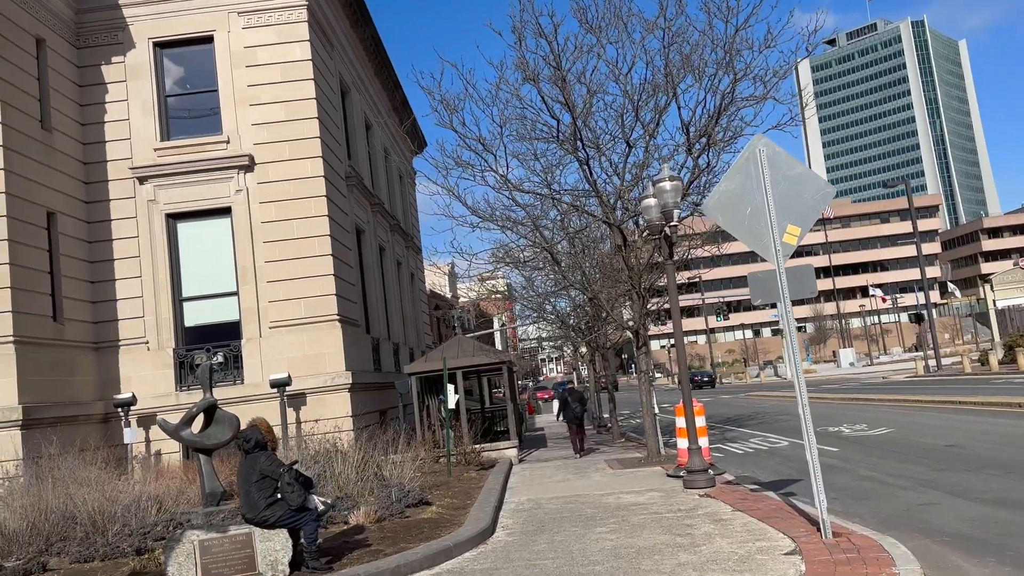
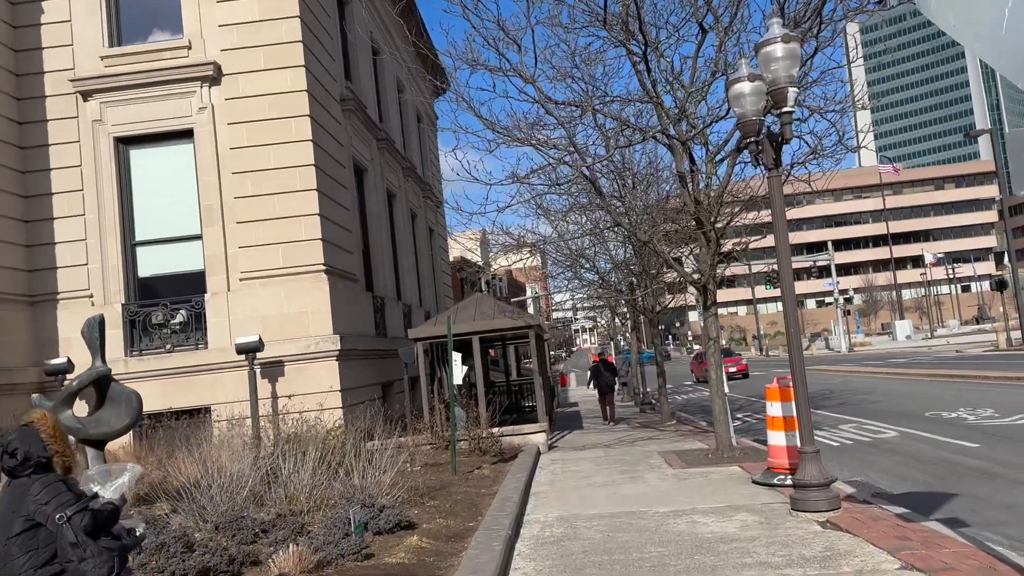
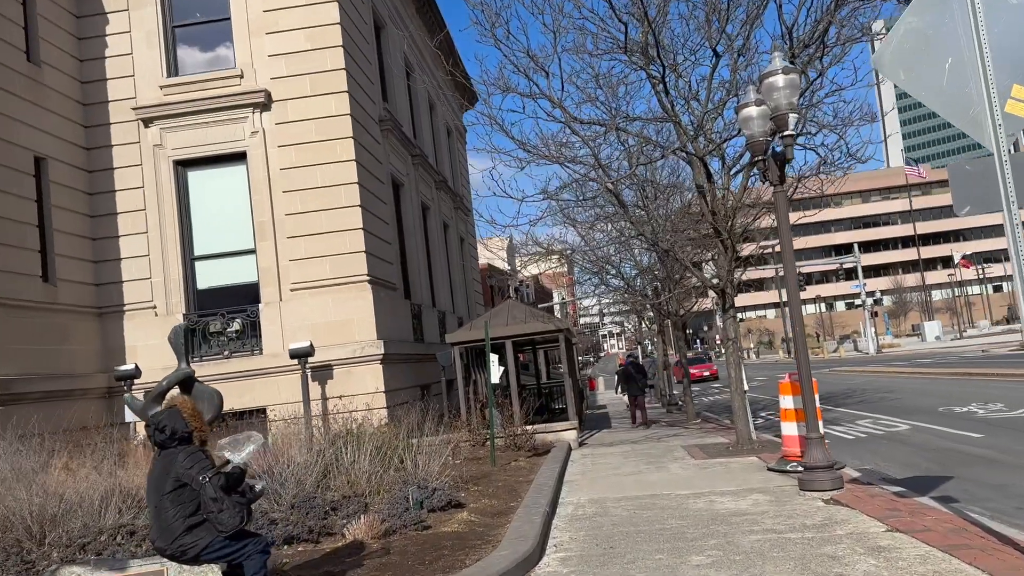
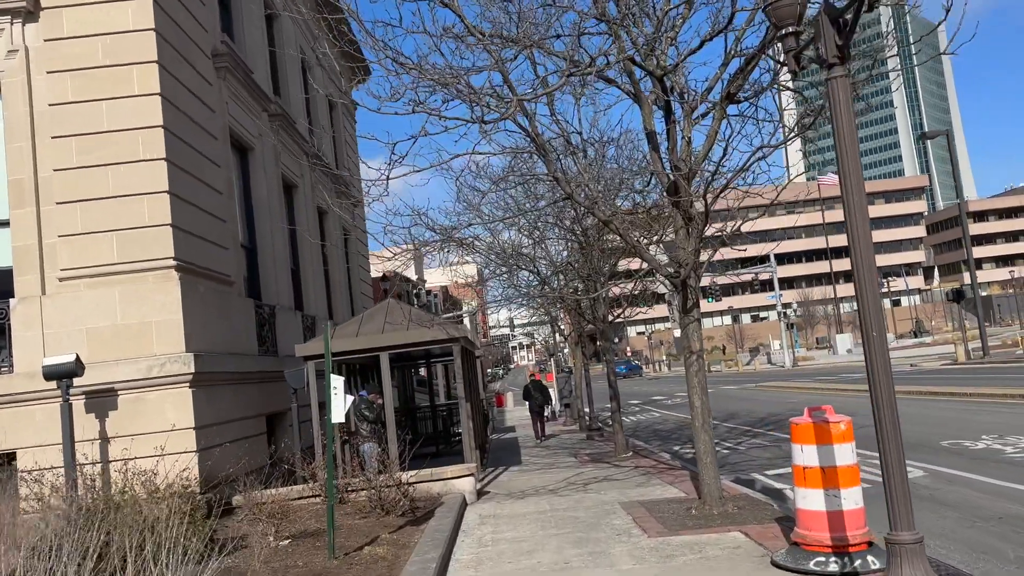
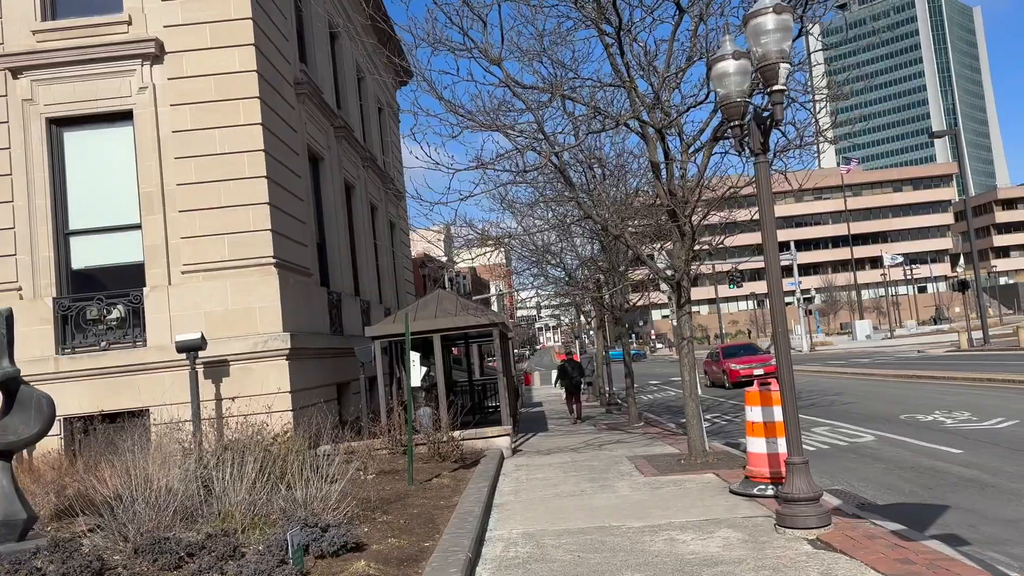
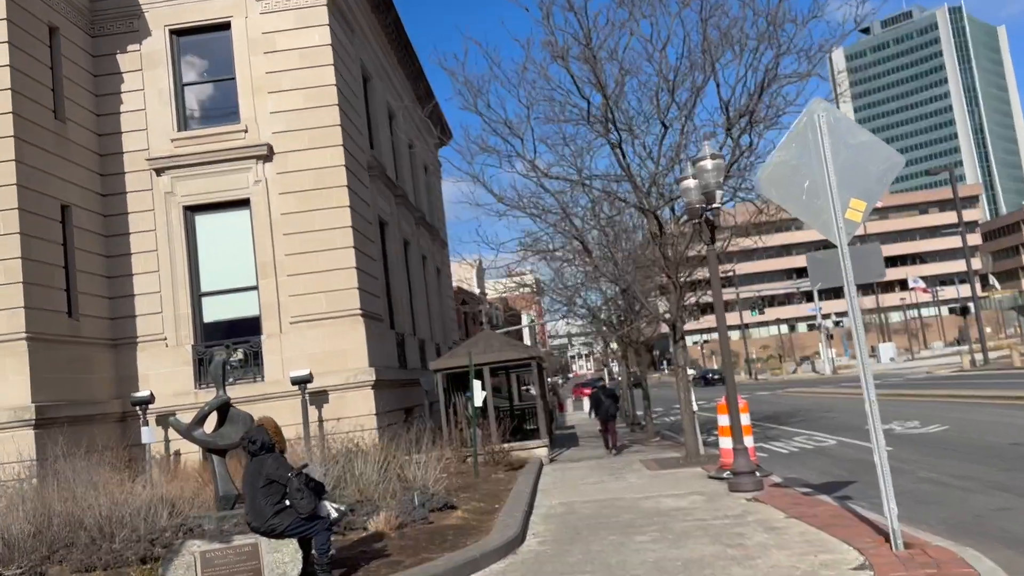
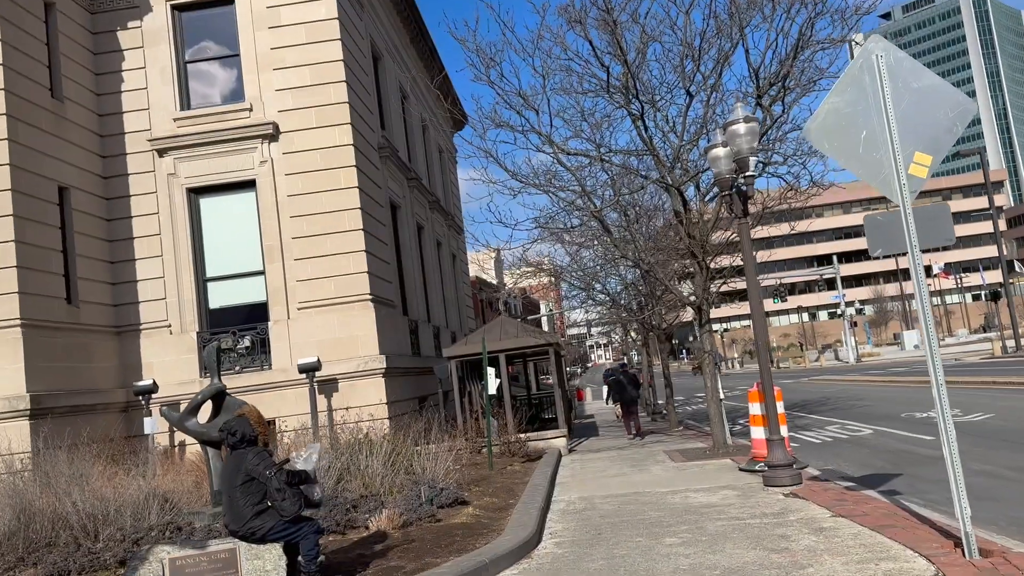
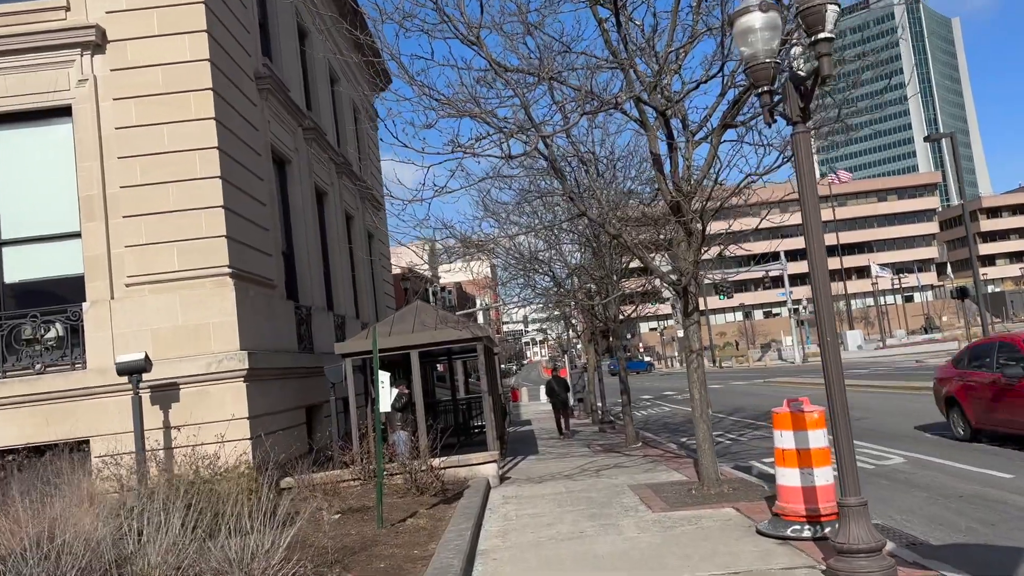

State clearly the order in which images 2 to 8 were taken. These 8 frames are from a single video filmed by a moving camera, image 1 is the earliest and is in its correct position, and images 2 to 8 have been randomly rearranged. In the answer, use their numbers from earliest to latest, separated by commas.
6, 7, 3, 2, 5, 8, 4
